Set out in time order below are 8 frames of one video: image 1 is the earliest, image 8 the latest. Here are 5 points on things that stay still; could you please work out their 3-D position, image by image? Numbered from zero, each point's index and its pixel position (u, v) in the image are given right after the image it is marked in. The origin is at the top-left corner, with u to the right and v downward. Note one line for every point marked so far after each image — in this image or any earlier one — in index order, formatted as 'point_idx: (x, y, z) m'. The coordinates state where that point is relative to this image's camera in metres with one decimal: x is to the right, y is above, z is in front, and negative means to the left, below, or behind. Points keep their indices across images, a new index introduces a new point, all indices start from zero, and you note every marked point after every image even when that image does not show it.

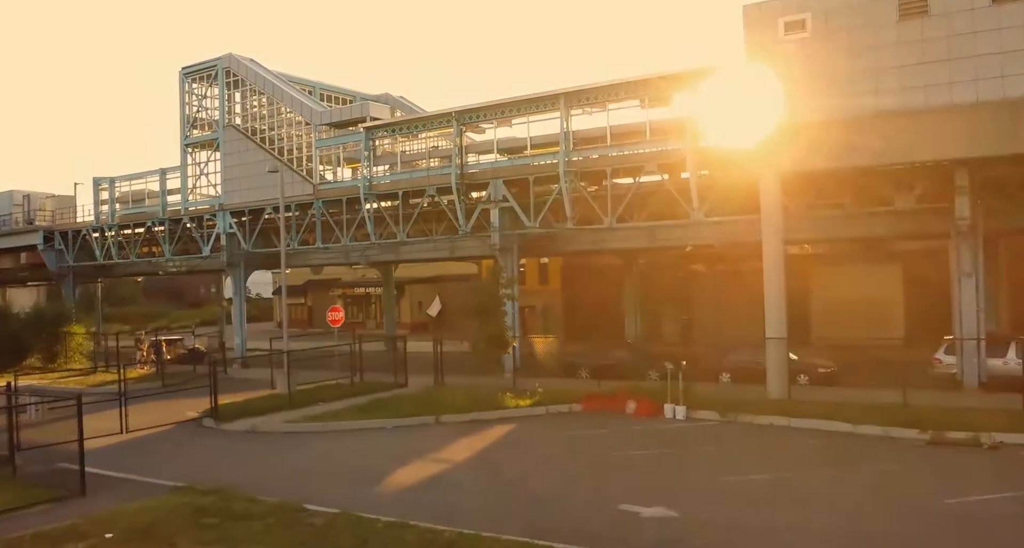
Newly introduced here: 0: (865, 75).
0: (+8.7, +4.9, +19.9) m
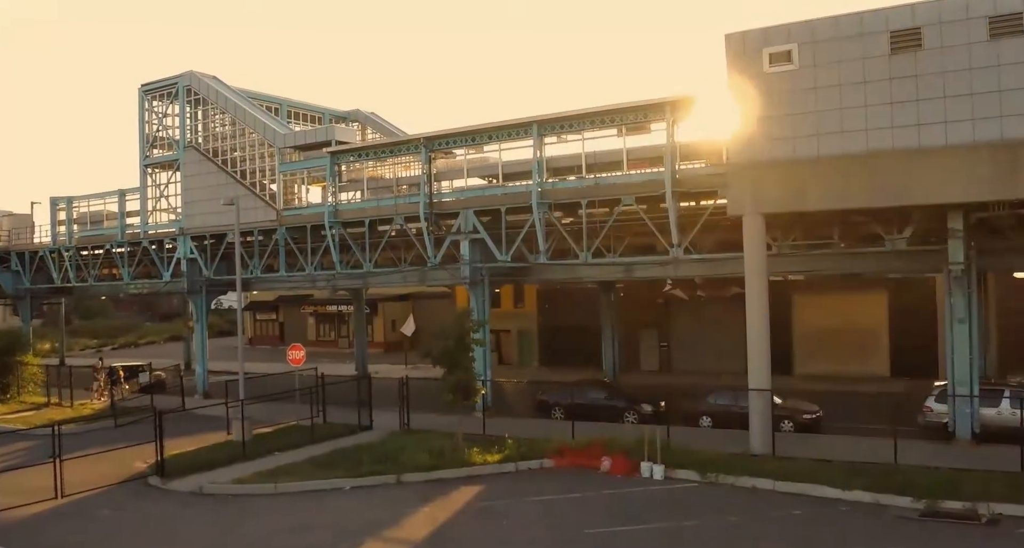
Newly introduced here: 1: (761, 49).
0: (+8.0, +3.8, +18.7) m
1: (+6.1, +5.5, +19.6) m
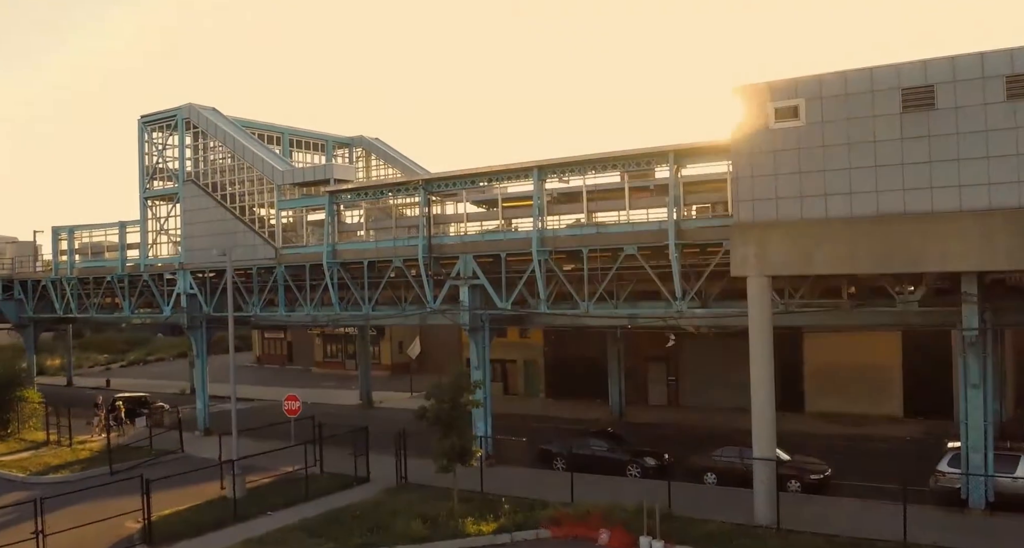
0: (+7.8, +2.3, +18.0) m
1: (+6.0, +4.0, +18.9) m
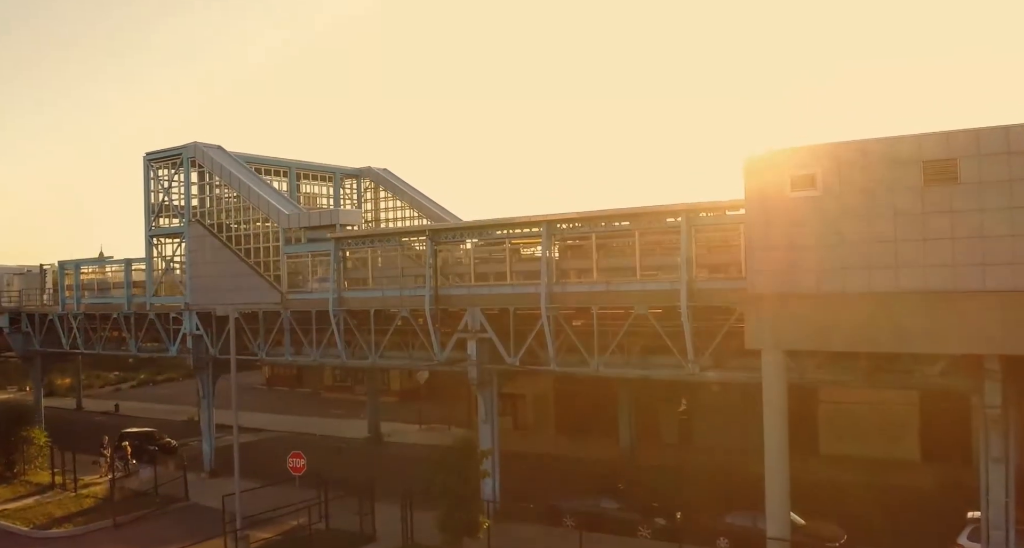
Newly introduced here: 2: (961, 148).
0: (+8.0, +0.6, +17.4) m
1: (+6.2, +2.3, +18.3) m
2: (+9.3, +2.6, +16.6) m
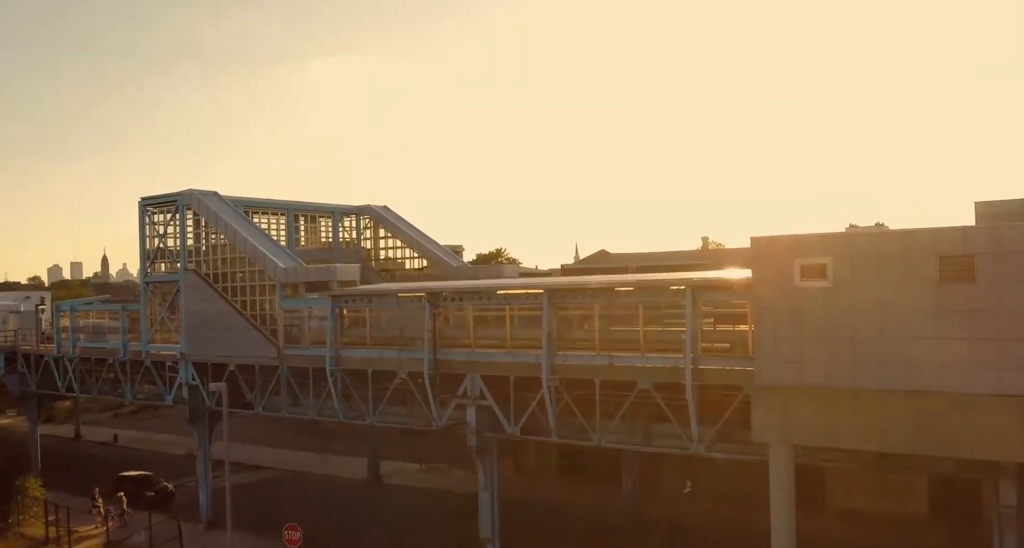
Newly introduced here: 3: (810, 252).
0: (+8.0, -1.4, +16.8) m
1: (+6.2, +0.3, +17.7) m
2: (+9.3, +0.5, +15.9) m
3: (+6.5, +0.5, +17.5) m
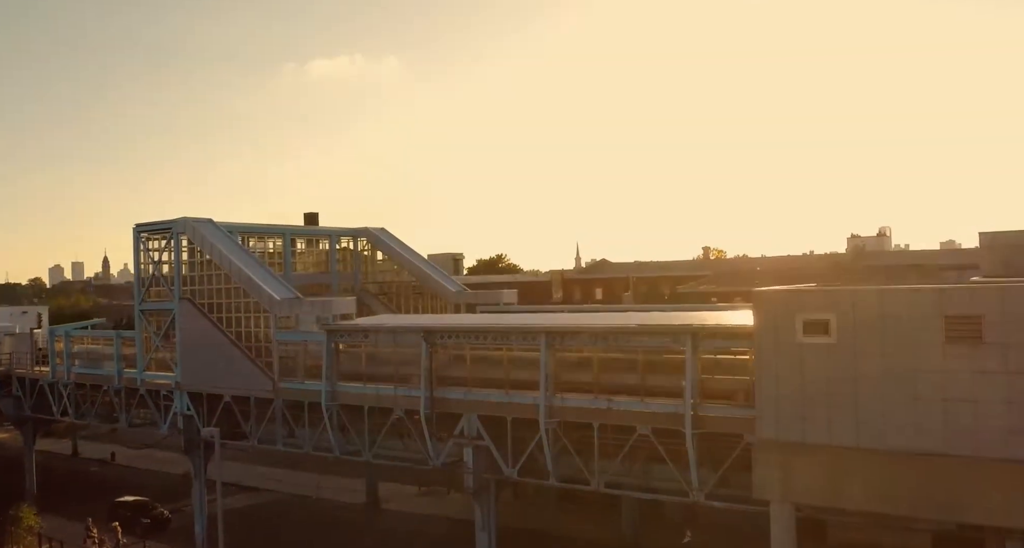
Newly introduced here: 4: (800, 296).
0: (+7.9, -2.6, +16.4) m
1: (+6.1, -0.9, +17.3) m
2: (+9.2, -0.6, +15.6) m
3: (+6.4, -0.7, +17.1) m
4: (+6.2, -0.4, +17.3) m
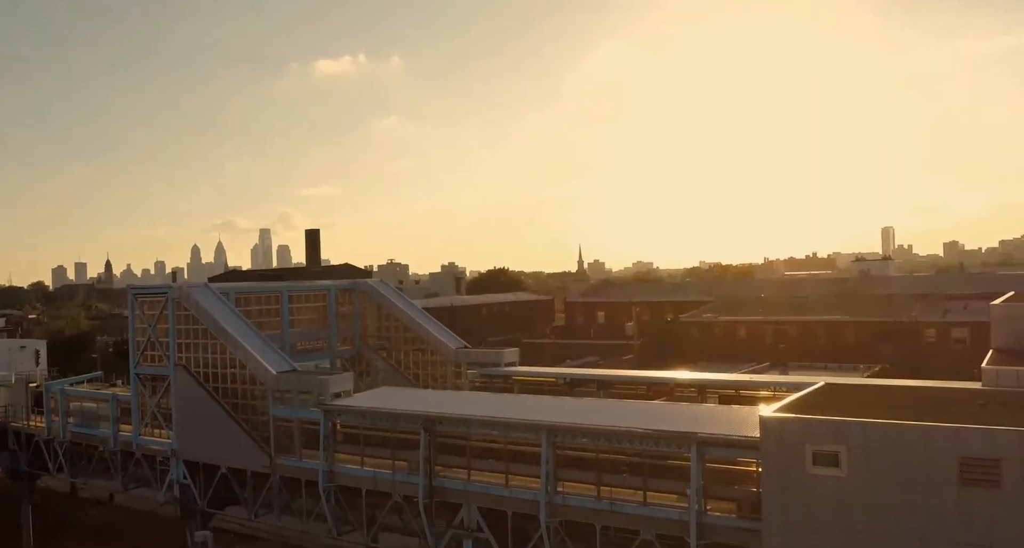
0: (+7.9, -5.2, +15.8) m
1: (+6.1, -3.5, +16.7) m
2: (+9.2, -3.3, +15.0) m
3: (+6.4, -3.3, +16.5) m
4: (+6.1, -3.1, +16.7) m
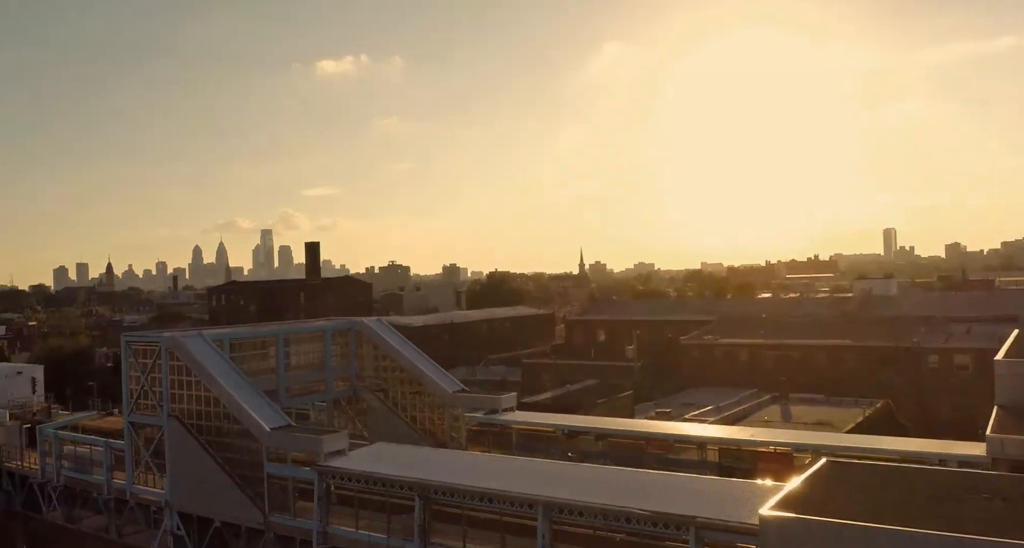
0: (+7.7, -7.2, +15.5) m
1: (+5.9, -5.5, +16.4) m
2: (+9.0, -5.3, +14.6) m
3: (+6.2, -5.3, +16.2) m
4: (+6.0, -5.0, +16.3) m
